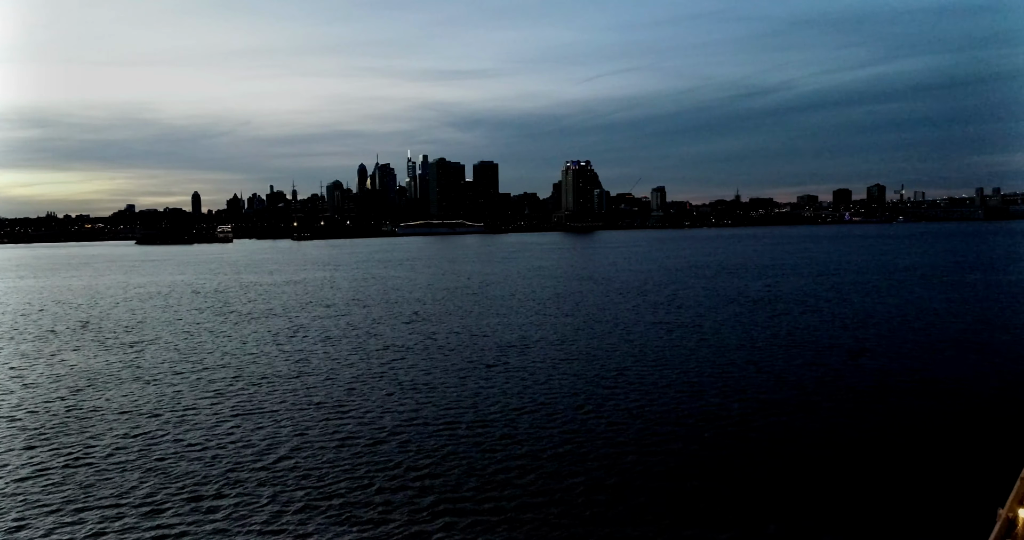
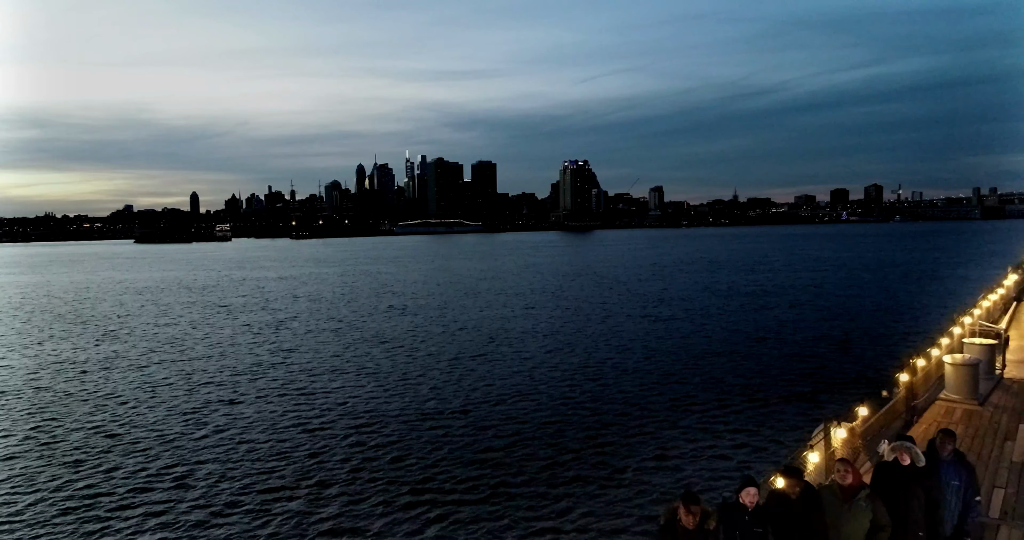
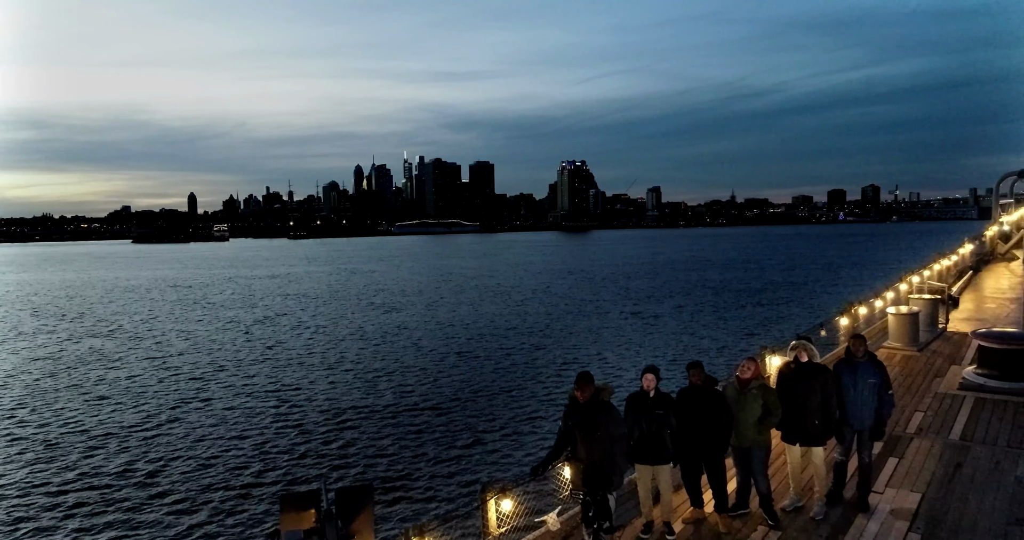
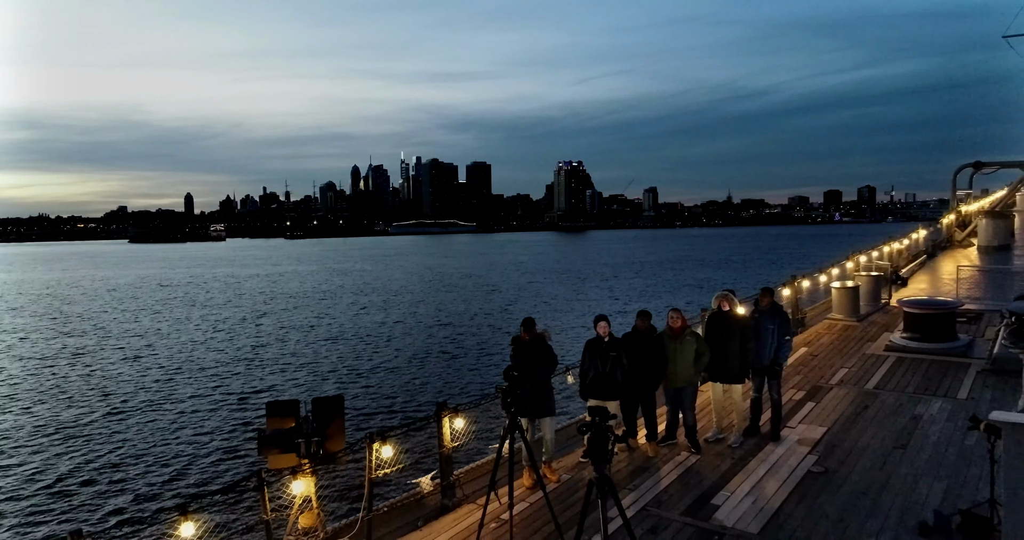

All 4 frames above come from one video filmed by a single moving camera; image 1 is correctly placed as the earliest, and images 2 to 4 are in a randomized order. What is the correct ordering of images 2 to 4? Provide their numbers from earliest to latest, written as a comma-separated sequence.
2, 3, 4
